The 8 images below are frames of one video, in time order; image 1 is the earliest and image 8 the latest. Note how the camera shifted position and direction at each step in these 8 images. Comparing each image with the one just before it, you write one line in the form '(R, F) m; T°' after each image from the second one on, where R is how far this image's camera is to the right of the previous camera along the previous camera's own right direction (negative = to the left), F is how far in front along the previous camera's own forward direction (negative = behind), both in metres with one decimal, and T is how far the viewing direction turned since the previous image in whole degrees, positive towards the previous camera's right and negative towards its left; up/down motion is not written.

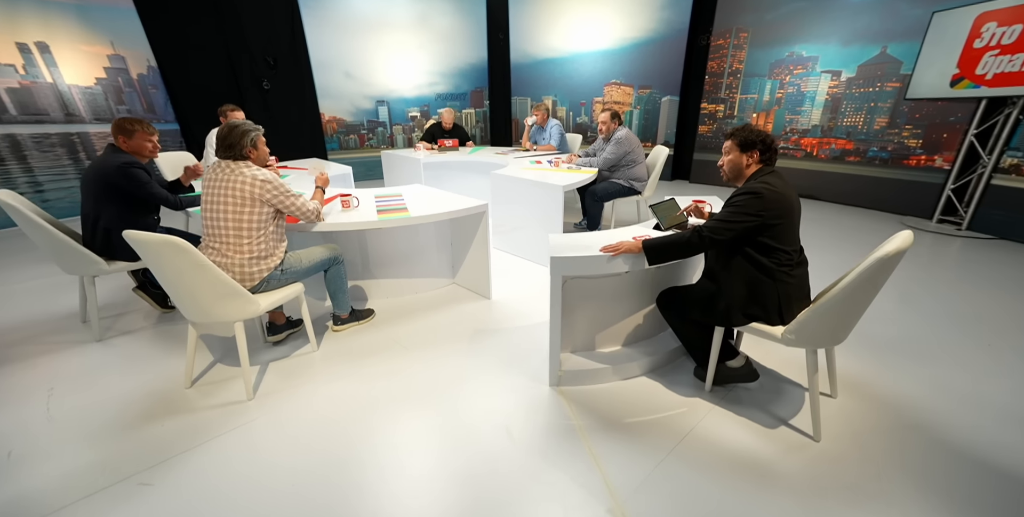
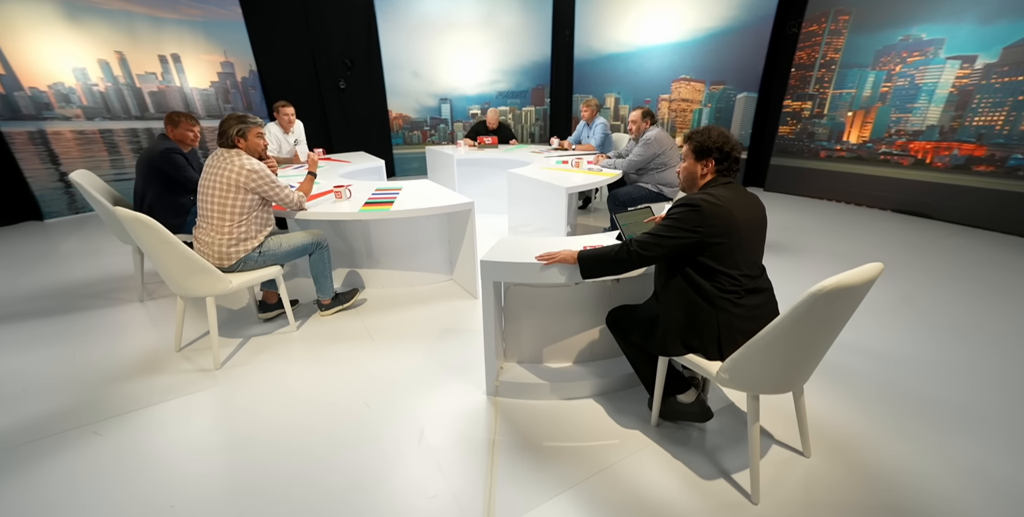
(+0.6, +0.1) m; -12°
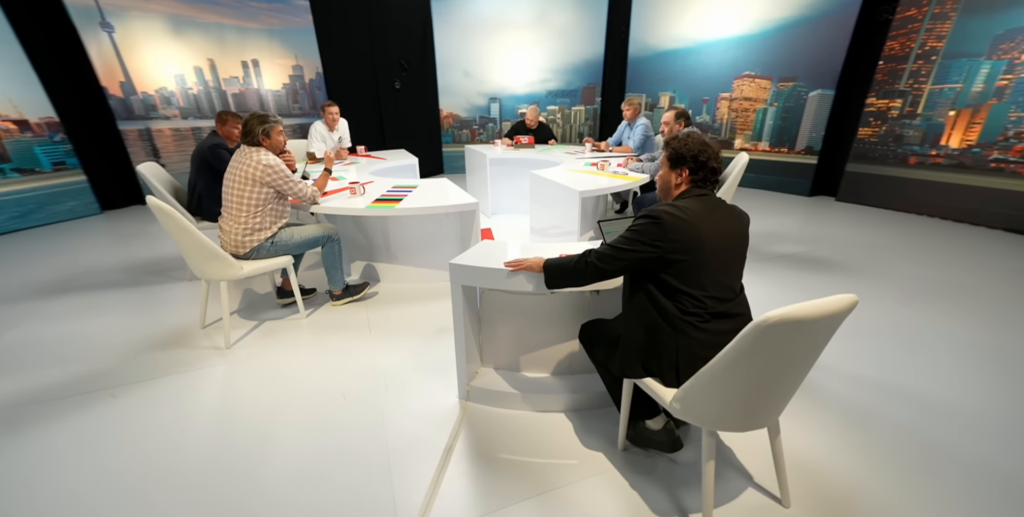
(+0.3, +0.1) m; -9°
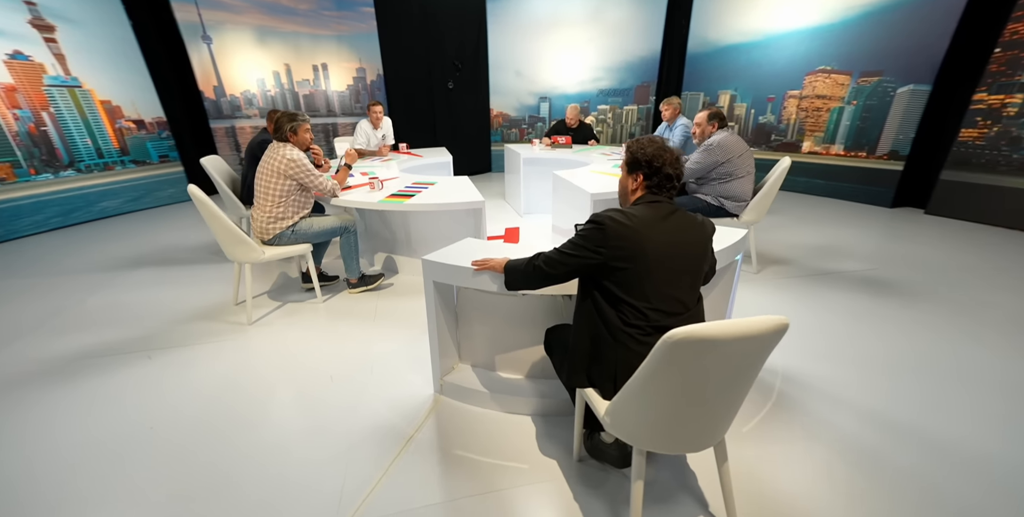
(+0.4, 0.0) m; -9°
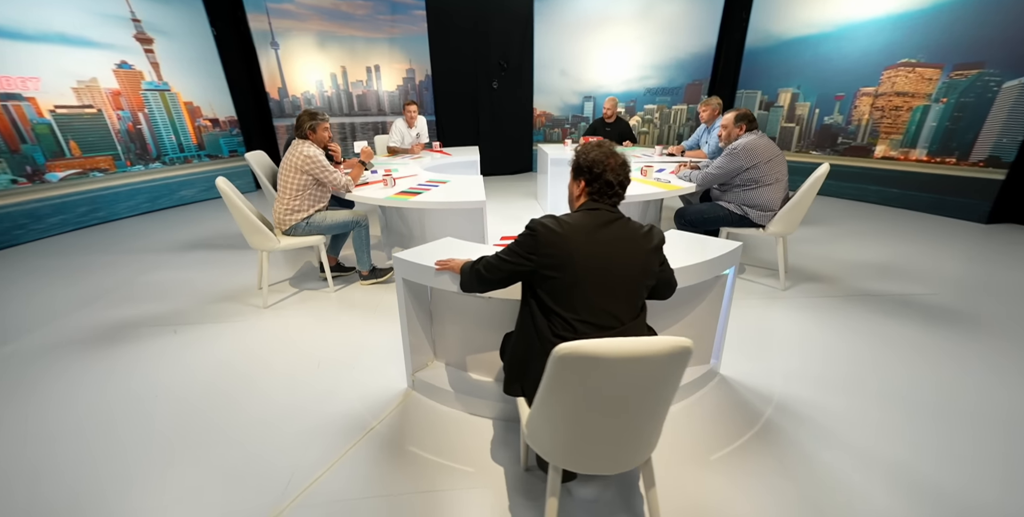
(+0.3, 0.0) m; -8°
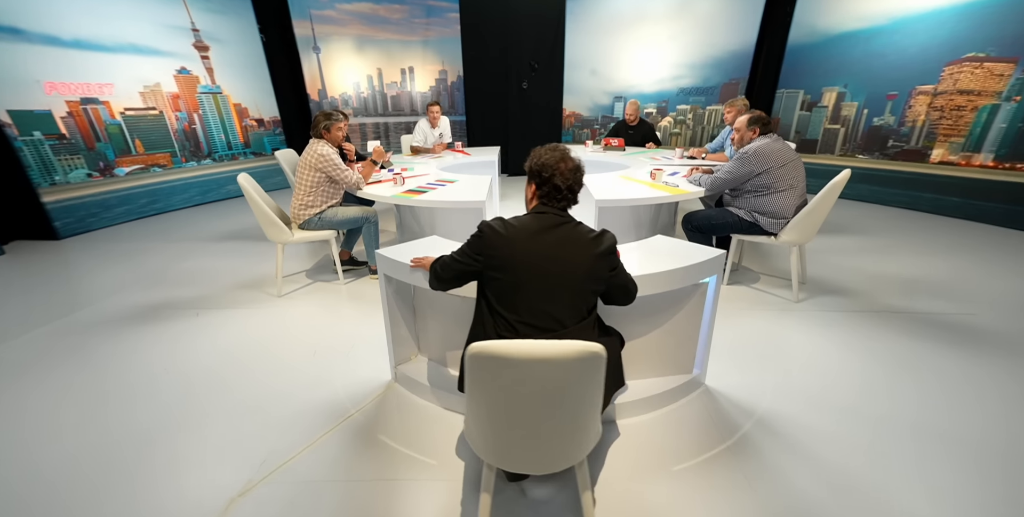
(+0.3, 0.0) m; -6°
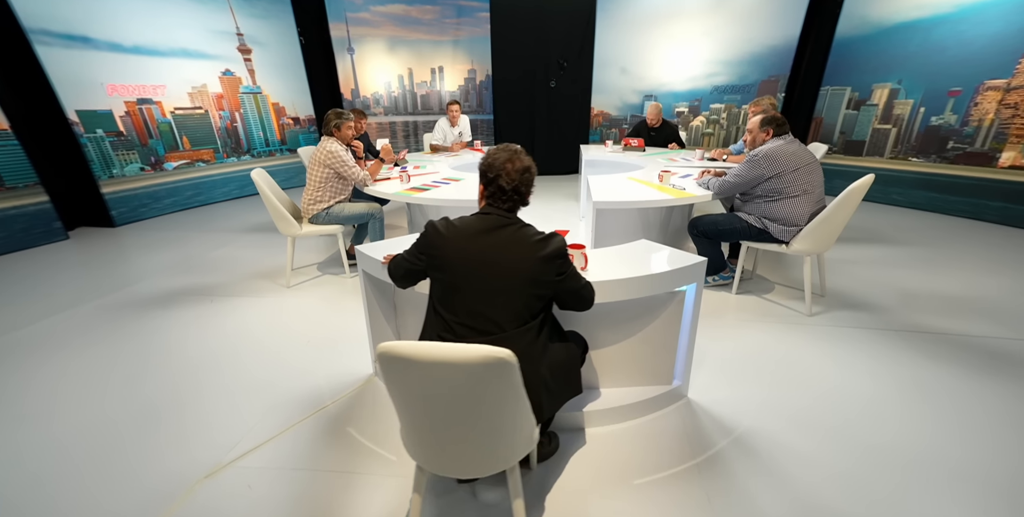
(+0.3, 0.0) m; -5°
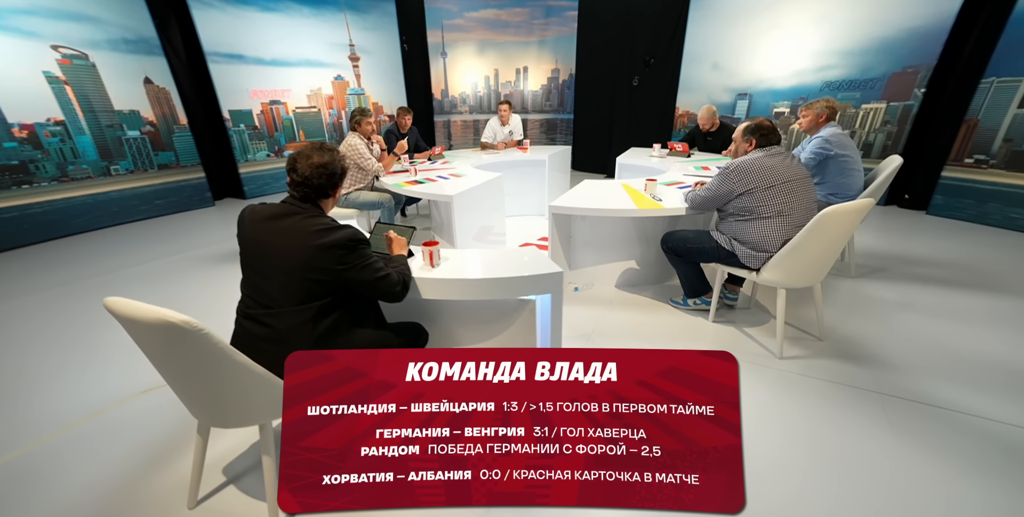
(+1.0, +0.1) m; -17°
